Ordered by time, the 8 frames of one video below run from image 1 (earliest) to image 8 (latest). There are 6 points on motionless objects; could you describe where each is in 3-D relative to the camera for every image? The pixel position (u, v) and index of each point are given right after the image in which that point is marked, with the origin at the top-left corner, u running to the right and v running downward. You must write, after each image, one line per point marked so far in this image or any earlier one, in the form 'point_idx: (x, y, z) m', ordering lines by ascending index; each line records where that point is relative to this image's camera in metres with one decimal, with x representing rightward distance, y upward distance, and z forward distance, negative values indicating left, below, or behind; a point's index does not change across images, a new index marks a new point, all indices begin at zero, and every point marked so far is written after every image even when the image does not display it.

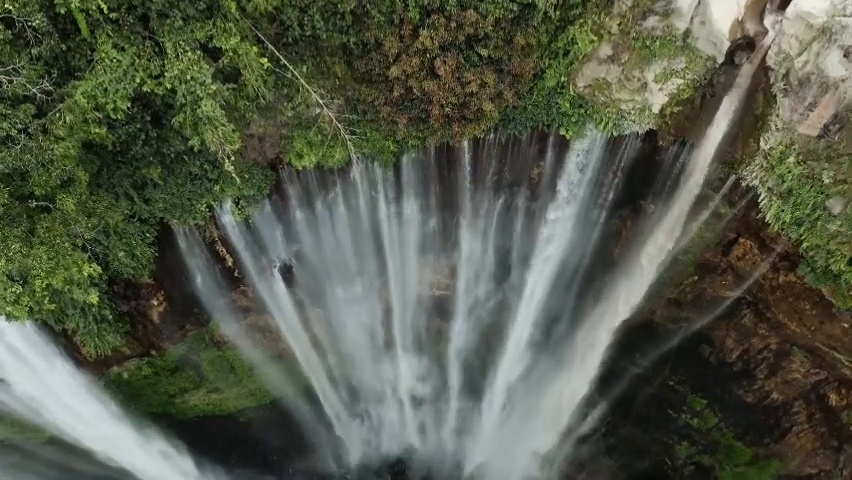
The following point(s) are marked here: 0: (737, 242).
0: (+4.3, 0.0, +8.6) m
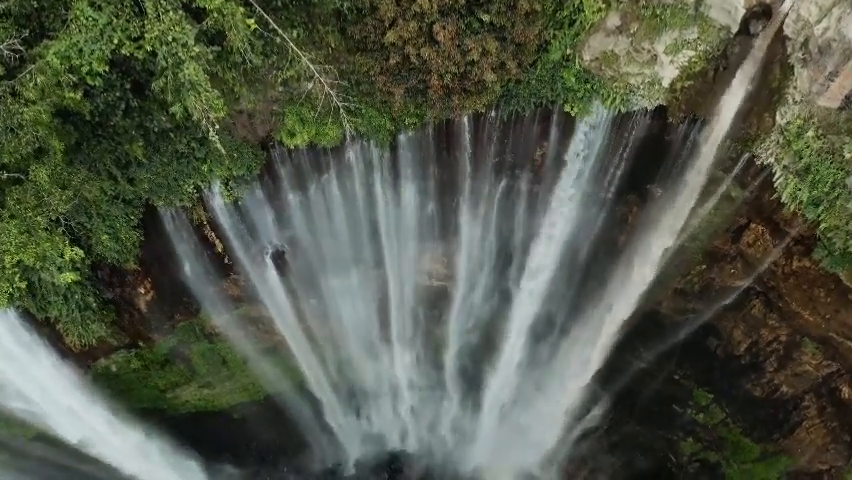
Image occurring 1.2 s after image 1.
0: (+4.2, +0.1, +8.2) m
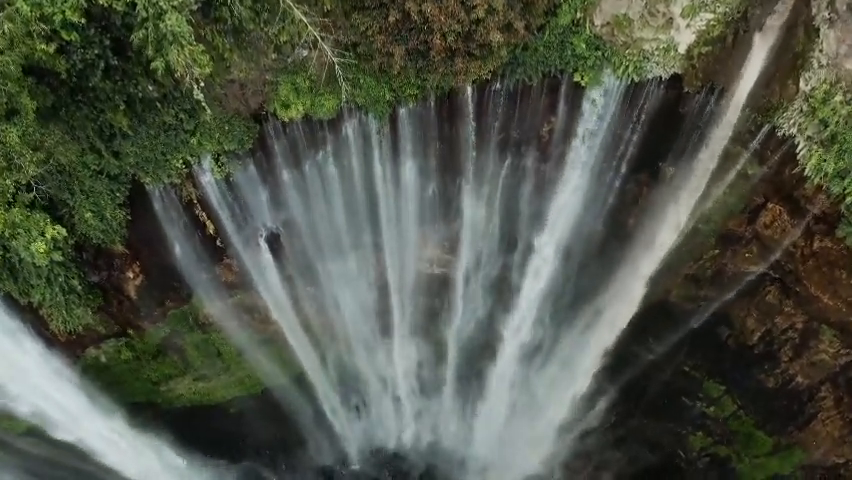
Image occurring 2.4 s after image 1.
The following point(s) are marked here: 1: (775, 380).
0: (+4.2, +0.4, +7.8) m
1: (+5.3, -2.1, +9.5) m
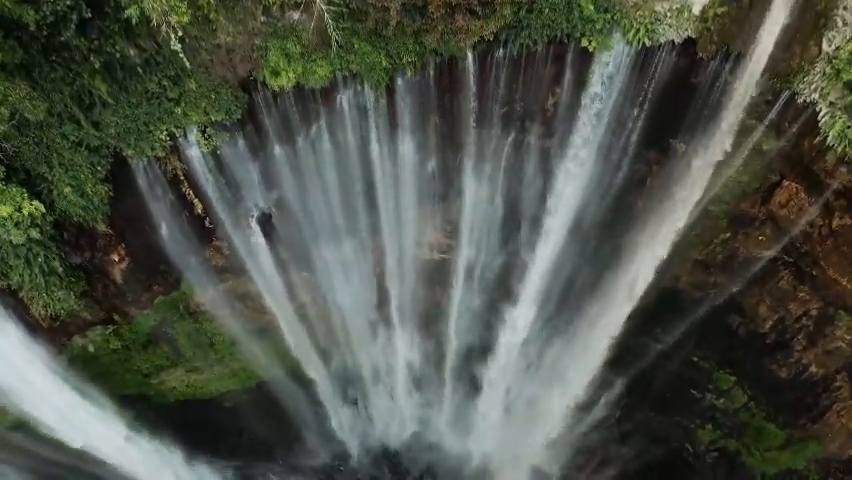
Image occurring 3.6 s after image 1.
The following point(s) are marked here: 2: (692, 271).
0: (+4.2, +0.7, +7.5) m
1: (+5.3, -1.9, +9.1) m
2: (+3.7, -0.4, +8.8) m
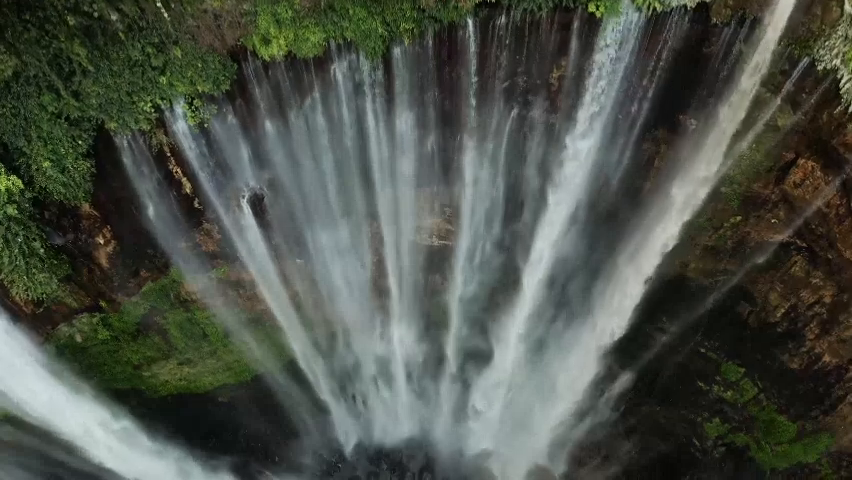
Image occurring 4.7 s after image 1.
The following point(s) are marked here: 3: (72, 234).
0: (+4.2, +0.9, +7.1) m
1: (+5.3, -1.7, +8.7) m
2: (+3.7, -0.2, +8.5) m
3: (-4.3, +0.1, +7.6) m
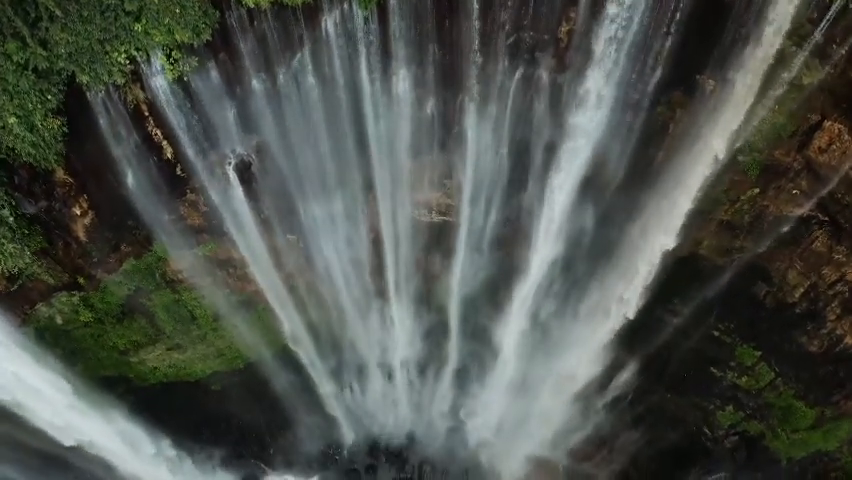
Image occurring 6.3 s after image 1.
0: (+4.2, +1.2, +6.6) m
1: (+5.3, -1.3, +8.2) m
2: (+3.7, +0.1, +8.0) m
3: (-4.3, +0.4, +7.1) m
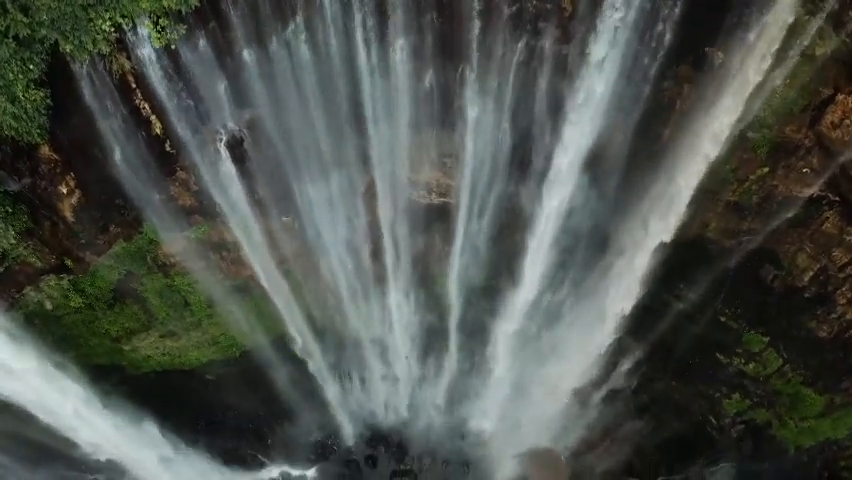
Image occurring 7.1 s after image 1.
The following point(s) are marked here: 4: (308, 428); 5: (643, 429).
0: (+4.2, +1.5, +6.4) m
1: (+5.2, -1.1, +8.0) m
2: (+3.7, +0.4, +7.7) m
3: (-4.3, +0.6, +6.9) m
4: (-2.0, -3.0, +10.1) m
5: (+3.4, -2.9, +9.6) m
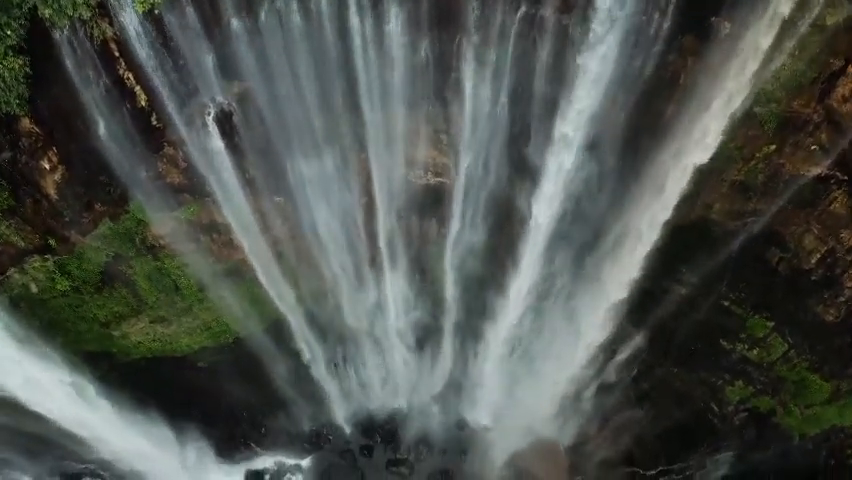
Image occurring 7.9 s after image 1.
0: (+4.1, +1.7, +6.1) m
1: (+5.2, -0.8, +7.8) m
2: (+3.6, +0.6, +7.5) m
3: (-4.4, +0.9, +6.6) m
4: (-2.1, -2.7, +9.9) m
5: (+3.4, -2.6, +9.4) m
